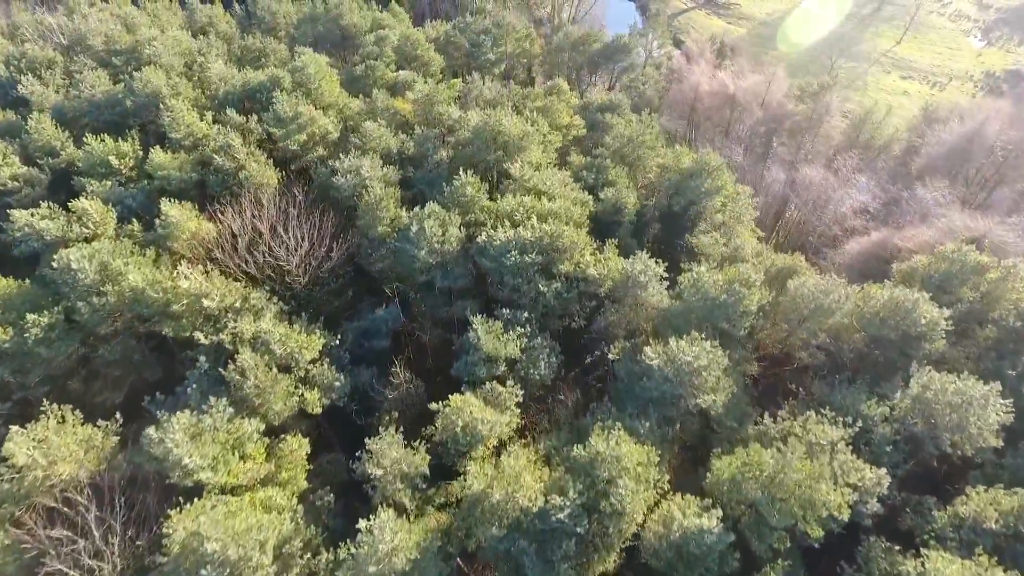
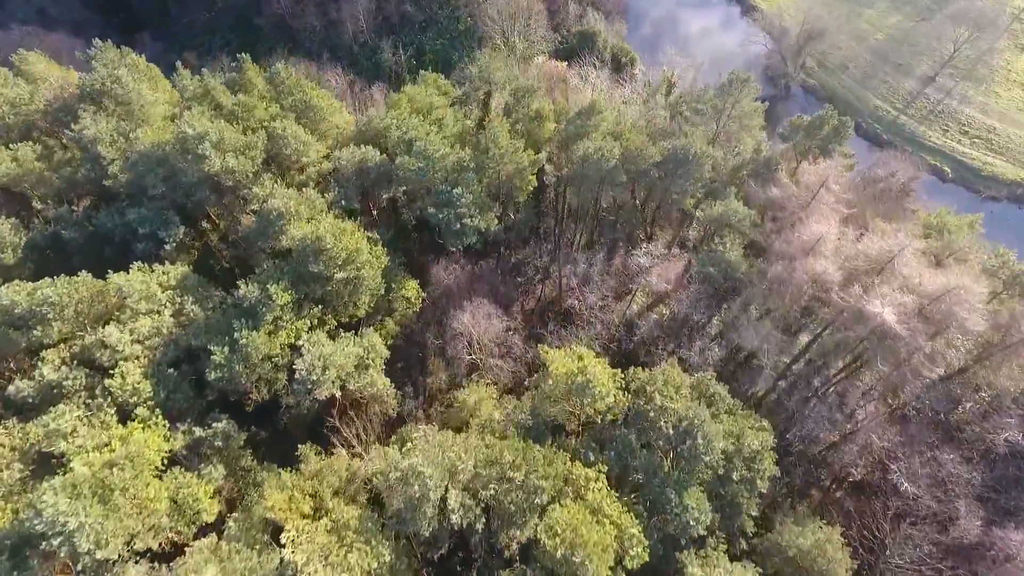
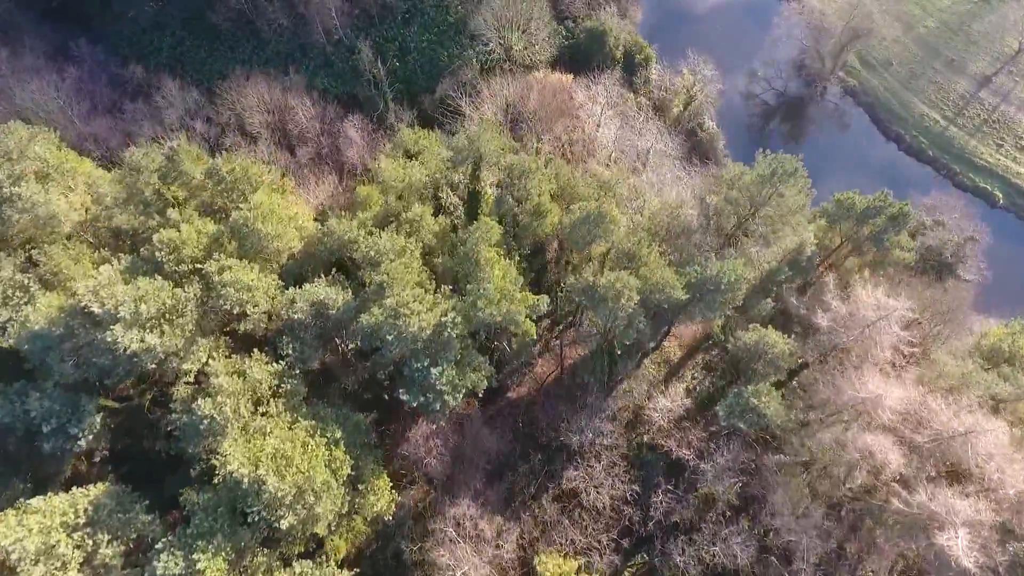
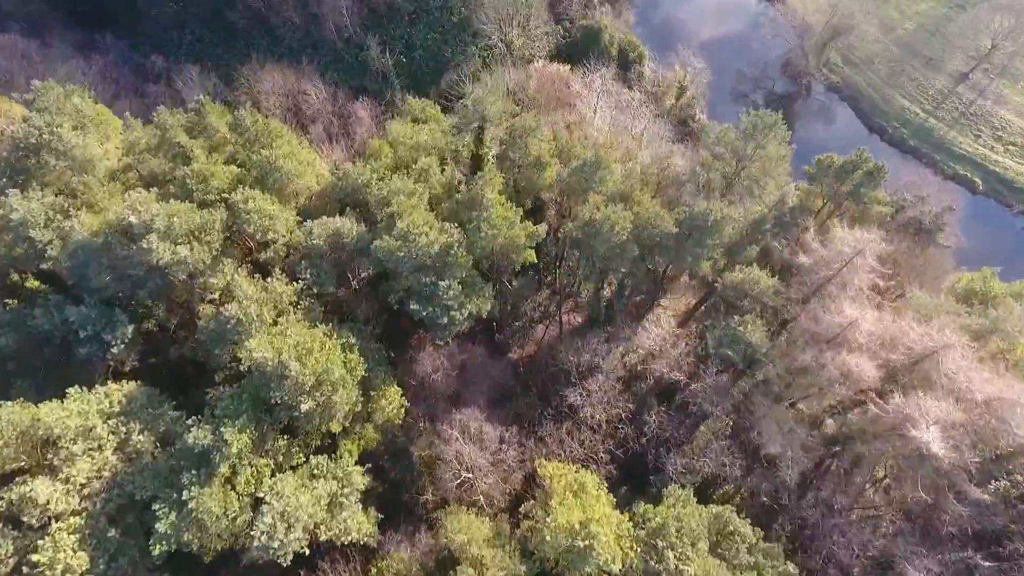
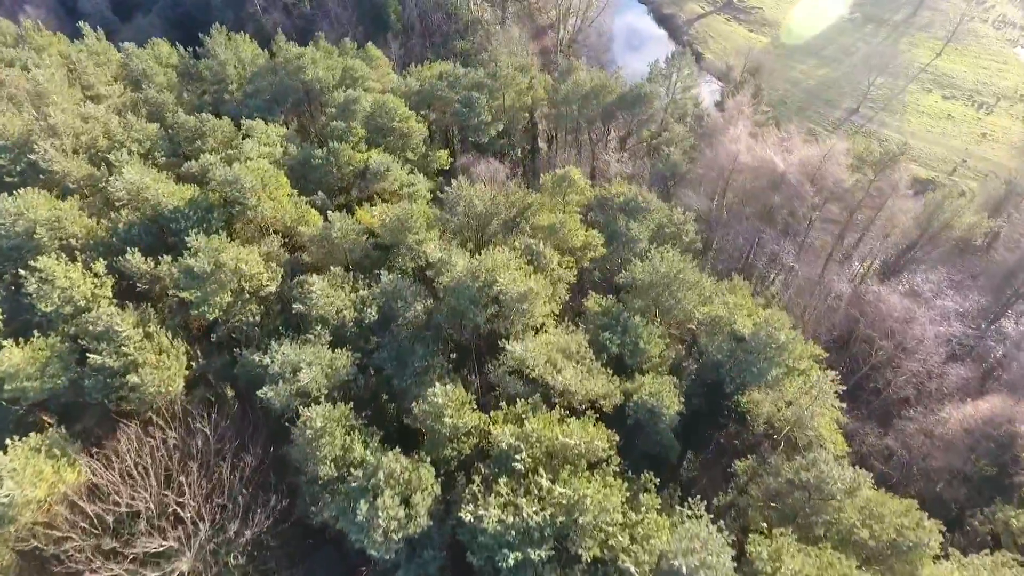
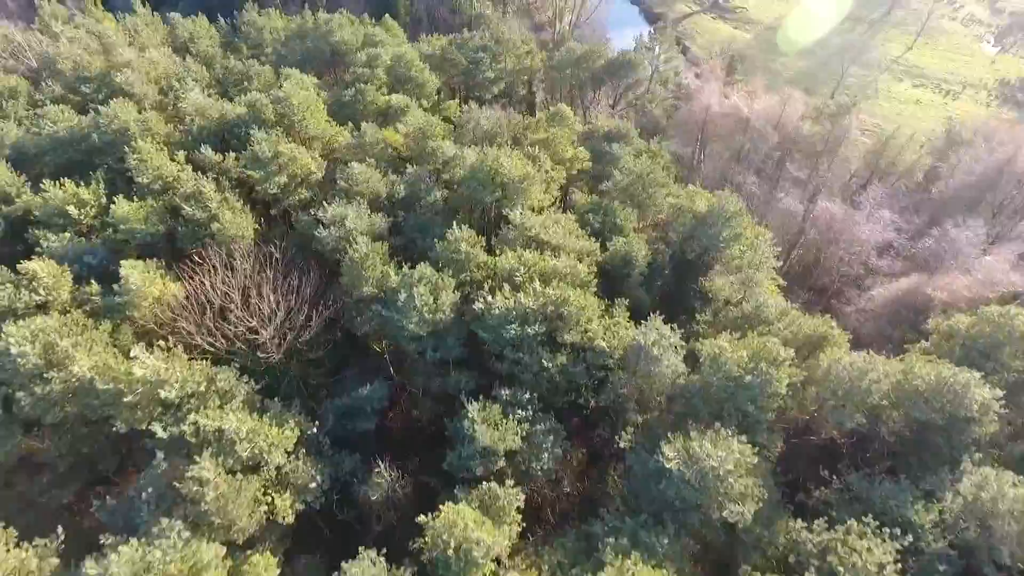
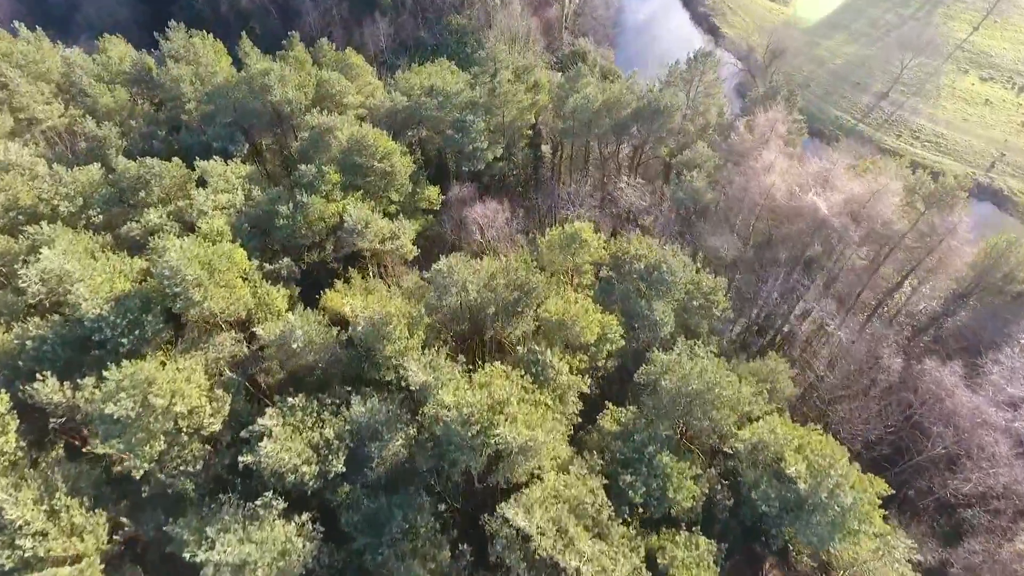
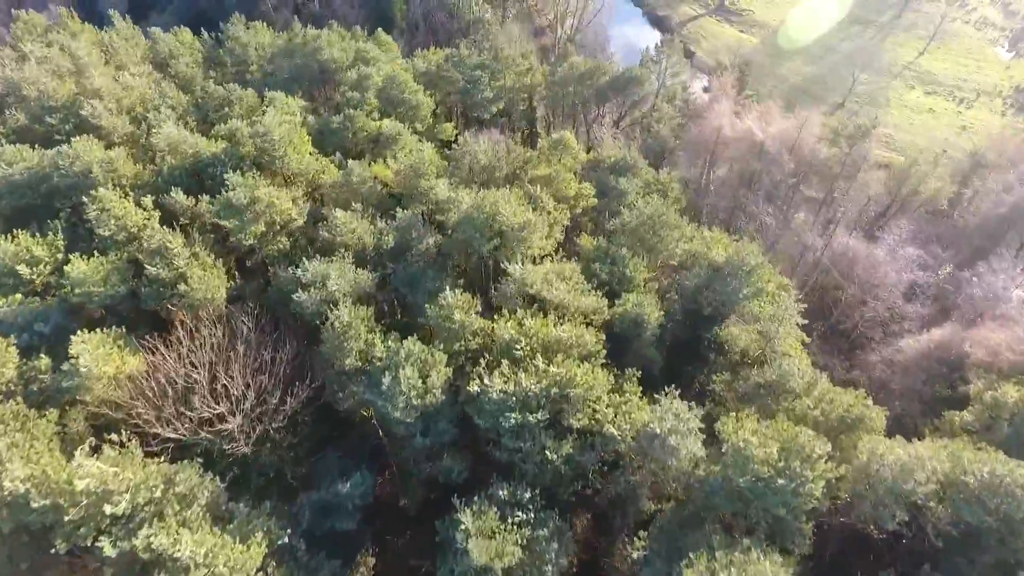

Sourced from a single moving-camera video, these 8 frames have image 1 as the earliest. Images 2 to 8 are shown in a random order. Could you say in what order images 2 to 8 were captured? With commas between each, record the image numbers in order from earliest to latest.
6, 8, 5, 7, 2, 4, 3
